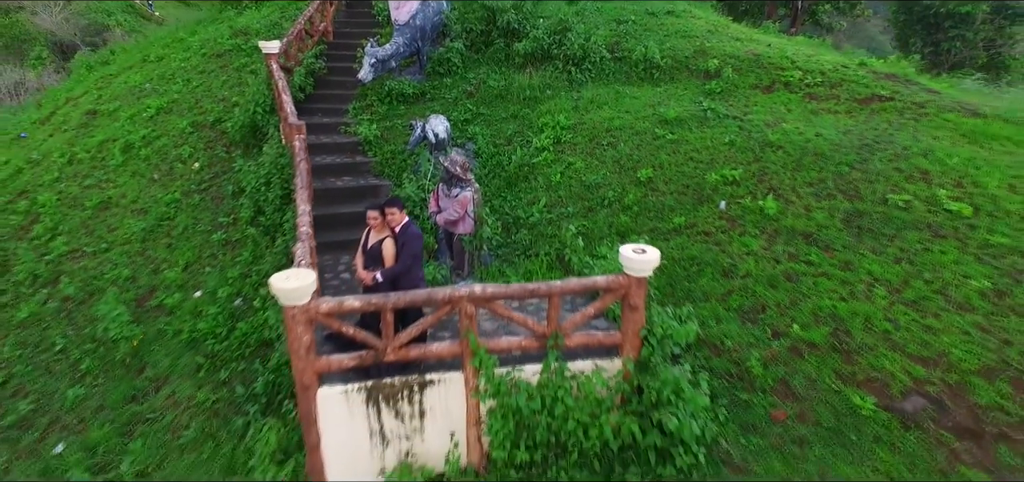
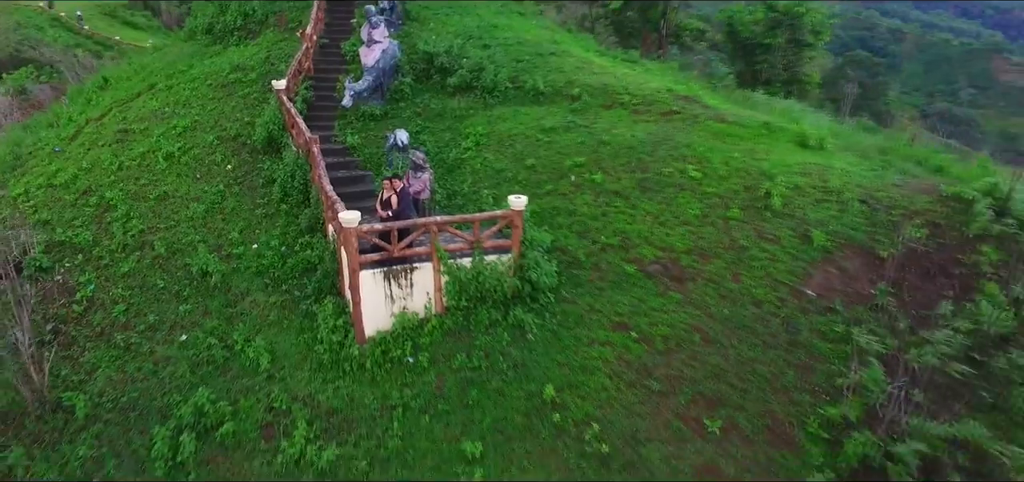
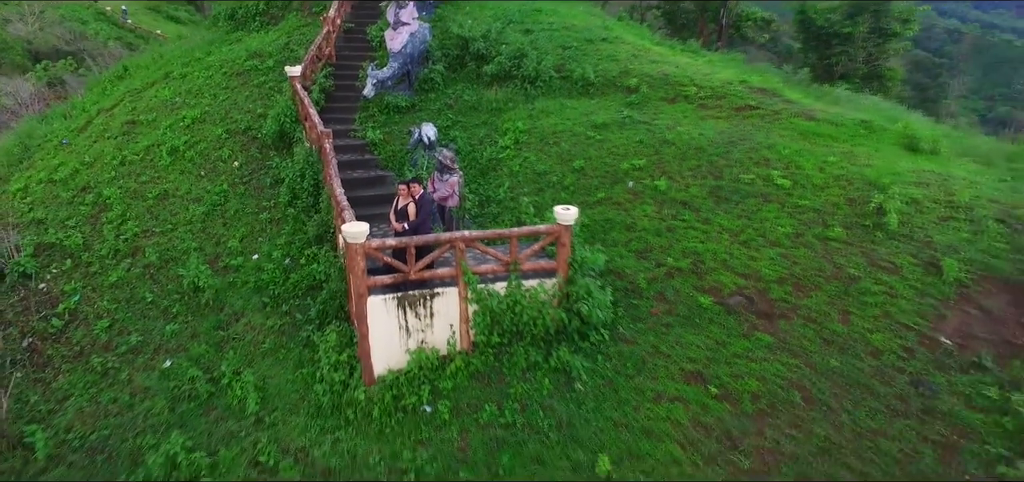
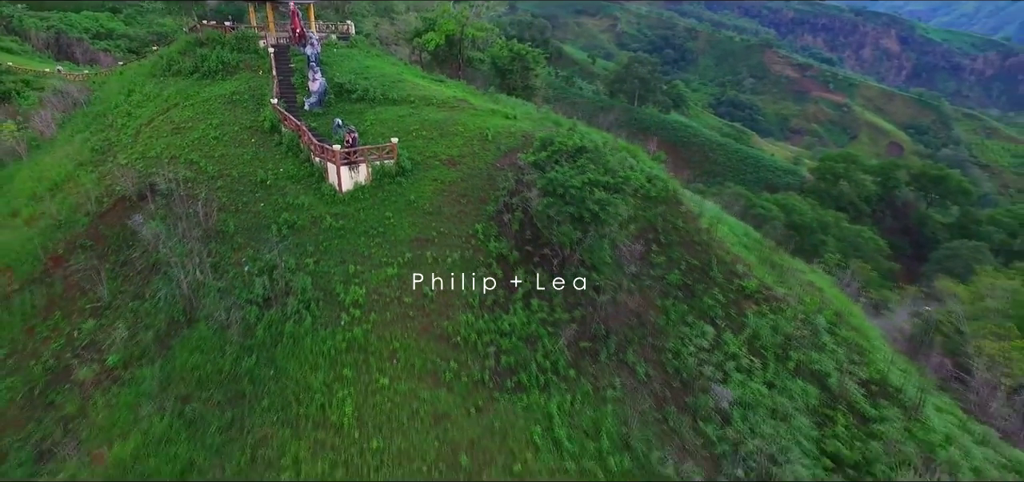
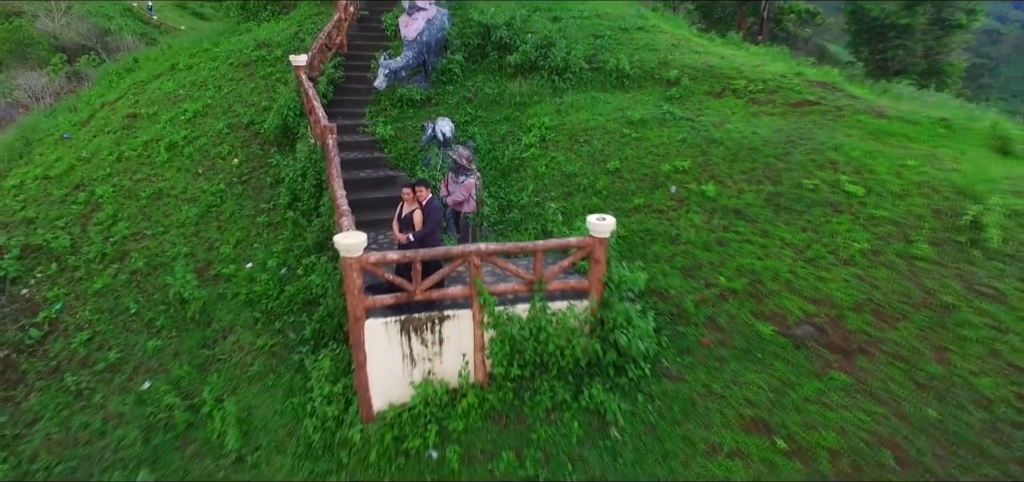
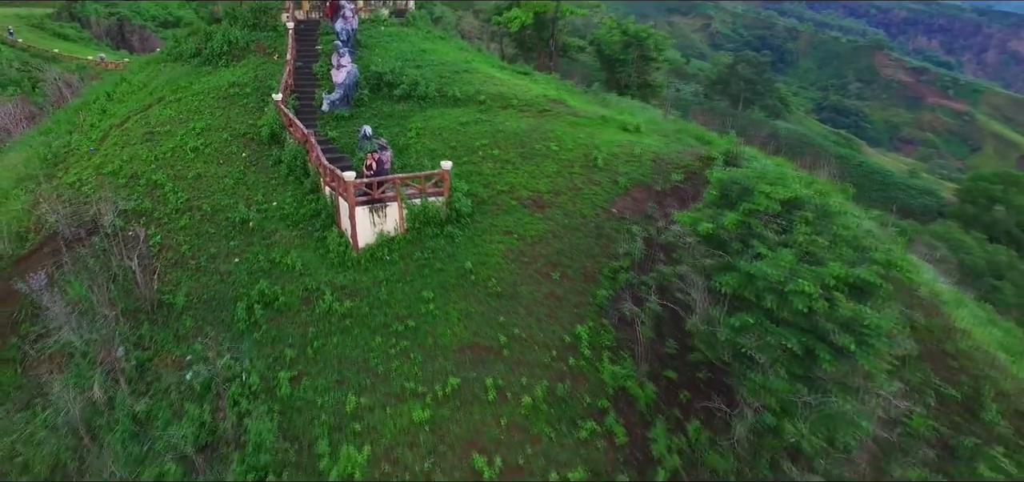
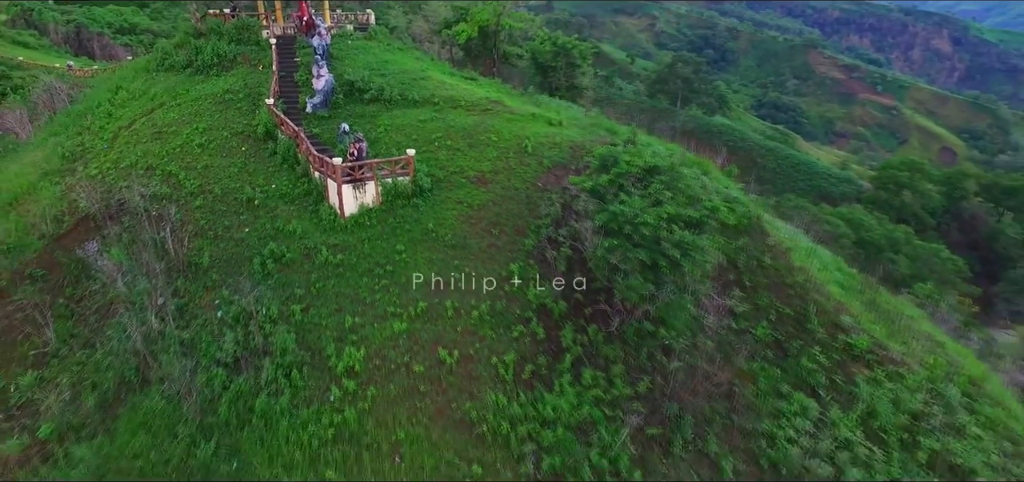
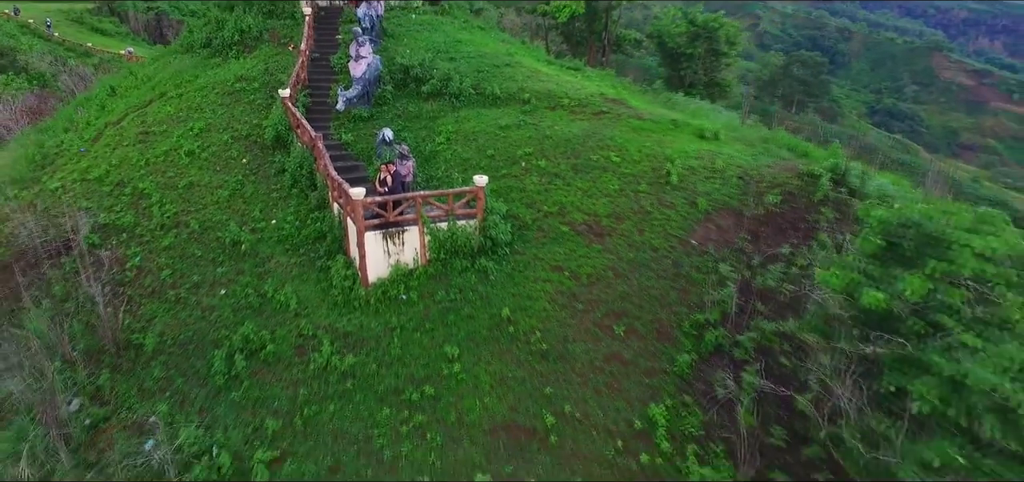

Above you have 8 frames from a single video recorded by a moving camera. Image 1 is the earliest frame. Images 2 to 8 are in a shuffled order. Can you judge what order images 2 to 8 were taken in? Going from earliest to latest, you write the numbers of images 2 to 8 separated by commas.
5, 3, 2, 8, 6, 7, 4
